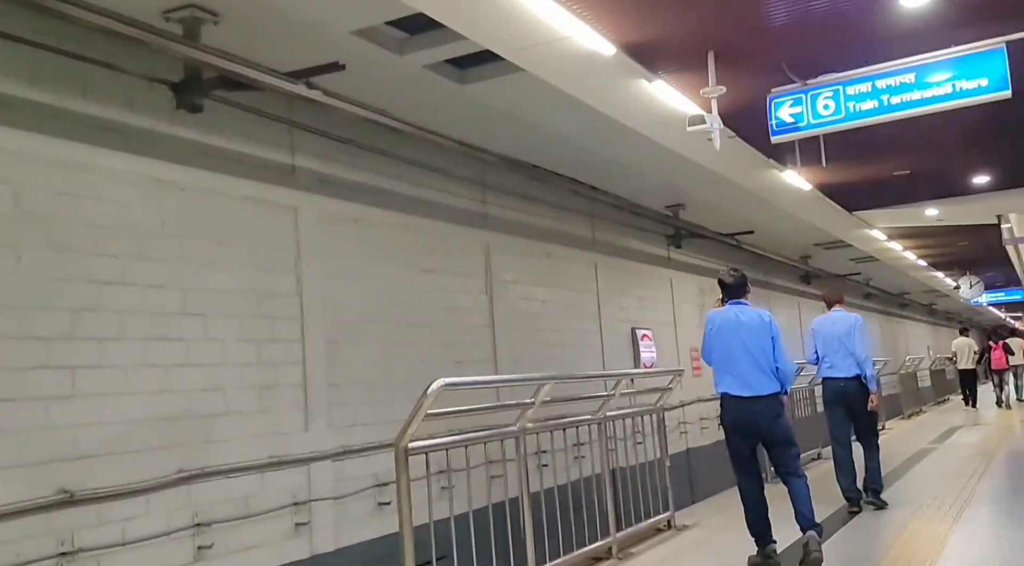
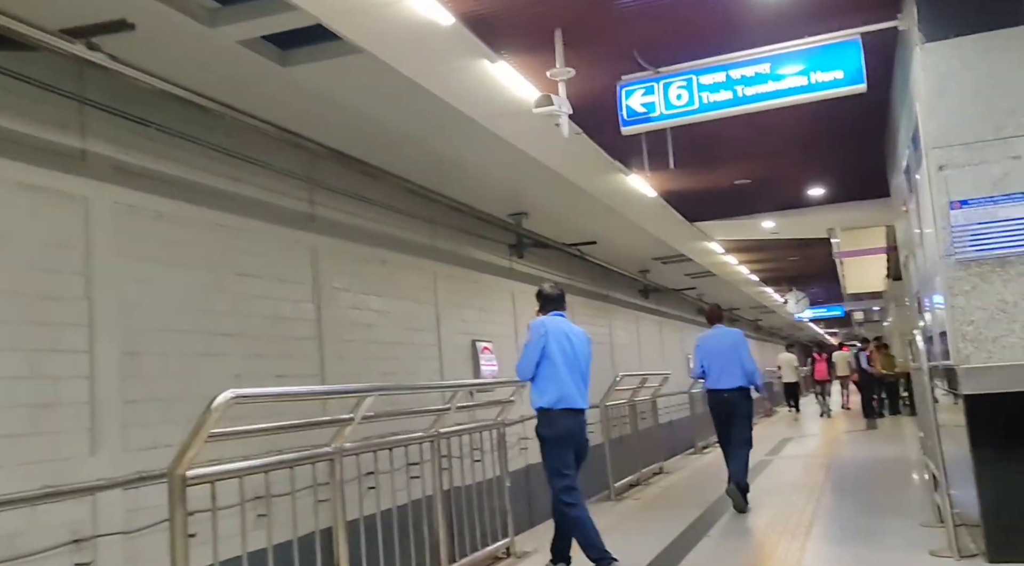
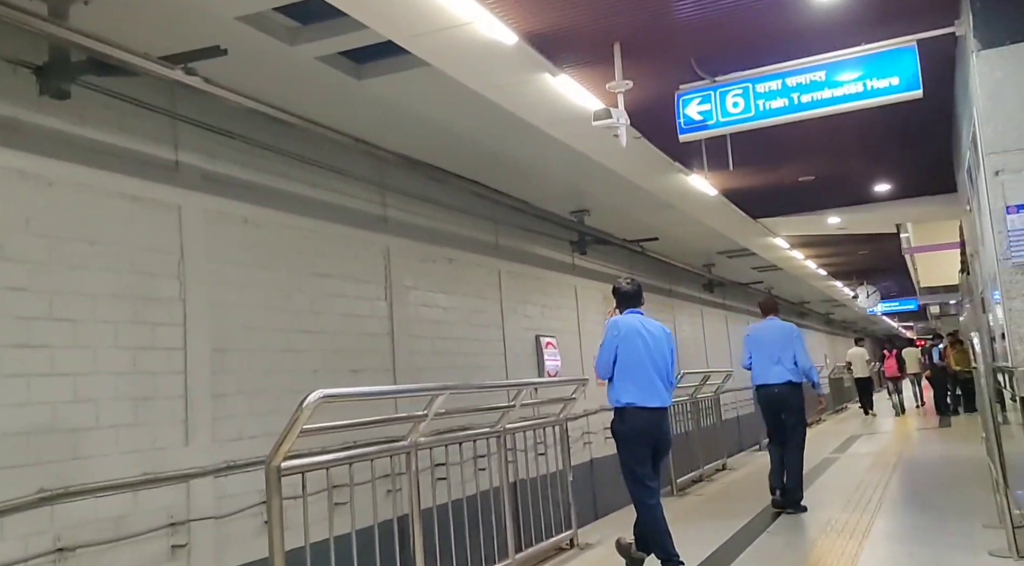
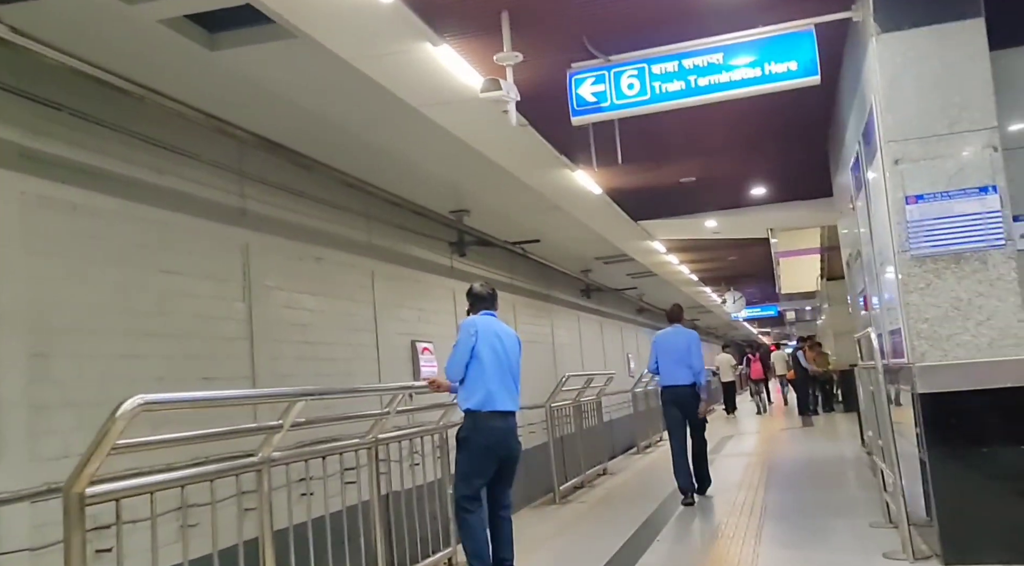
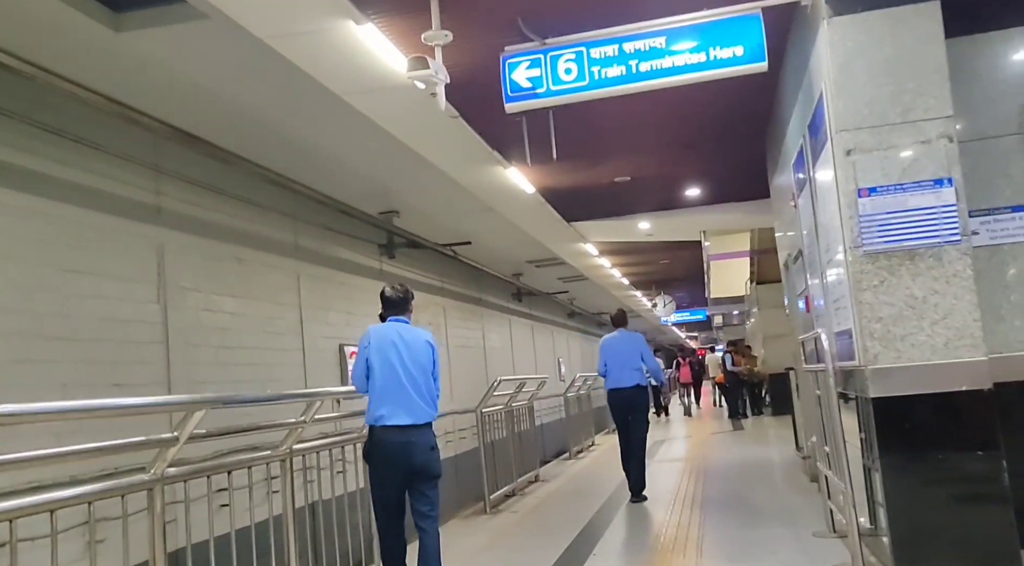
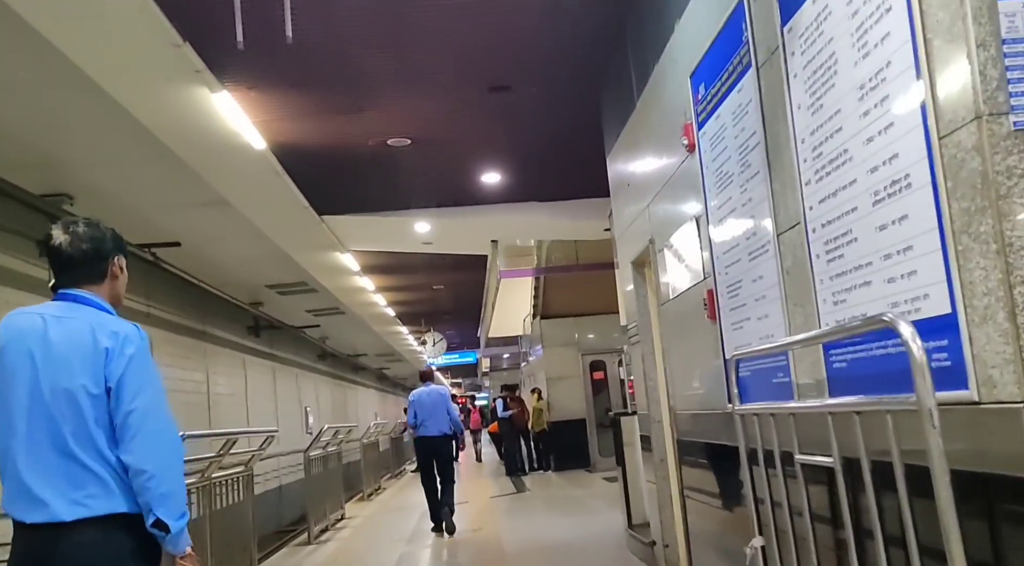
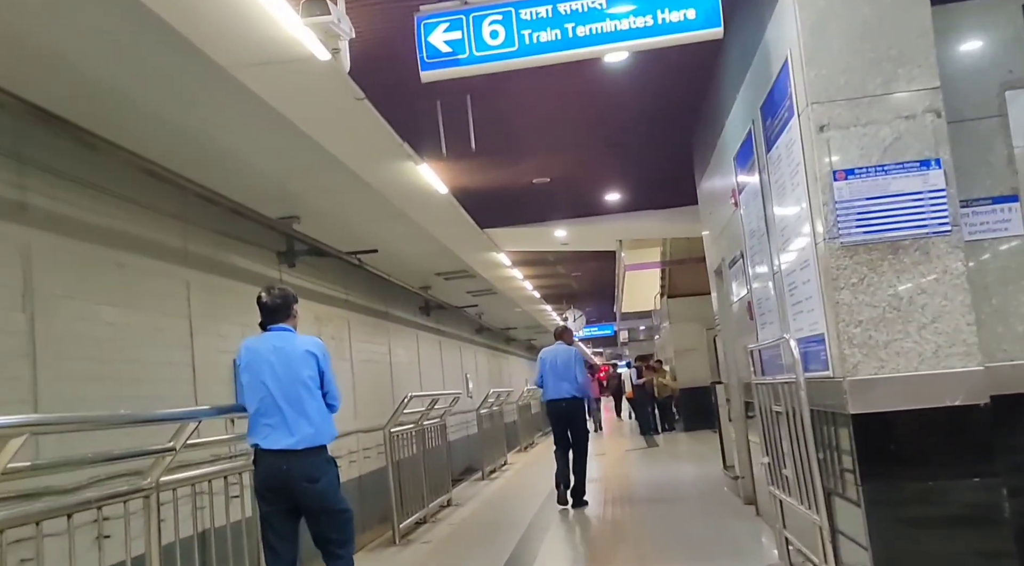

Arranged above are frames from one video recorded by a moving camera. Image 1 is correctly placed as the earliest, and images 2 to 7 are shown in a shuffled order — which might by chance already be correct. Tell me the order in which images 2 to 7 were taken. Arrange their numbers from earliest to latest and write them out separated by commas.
3, 2, 4, 5, 7, 6
